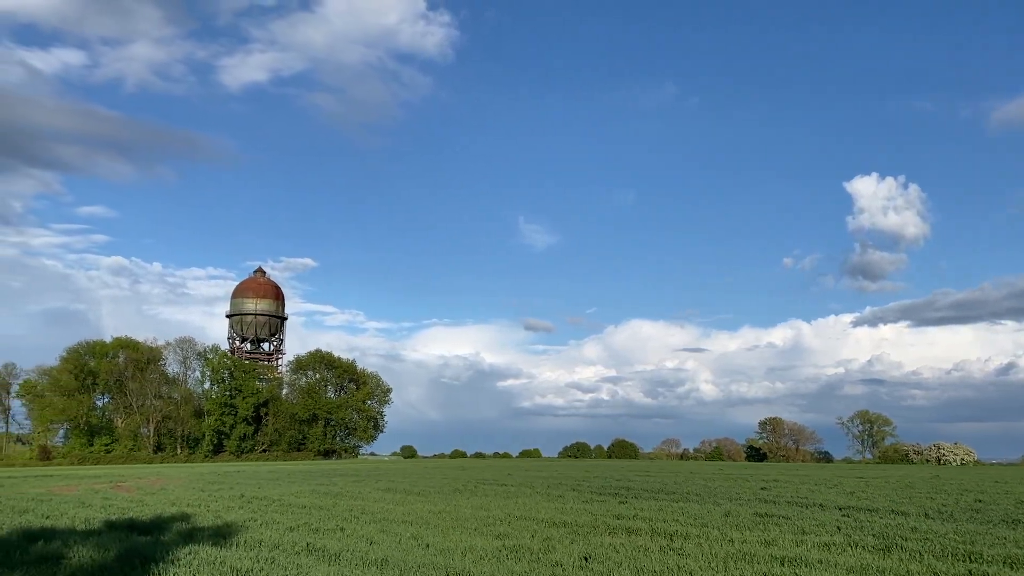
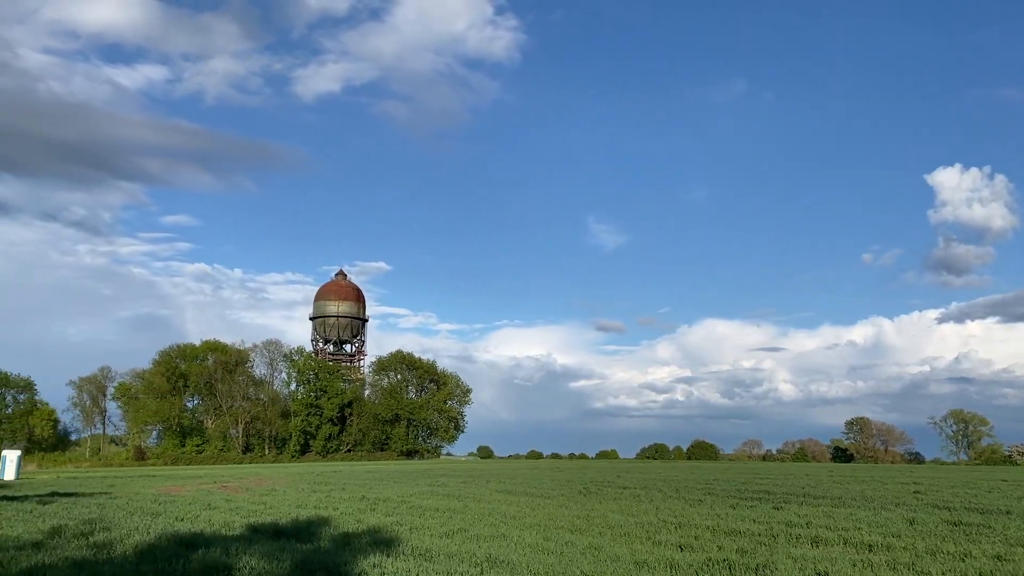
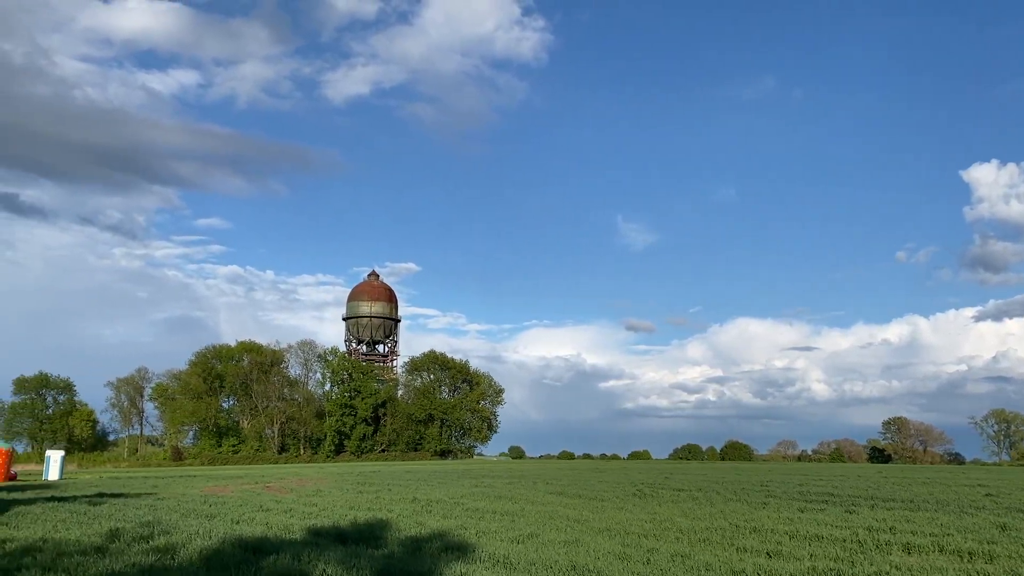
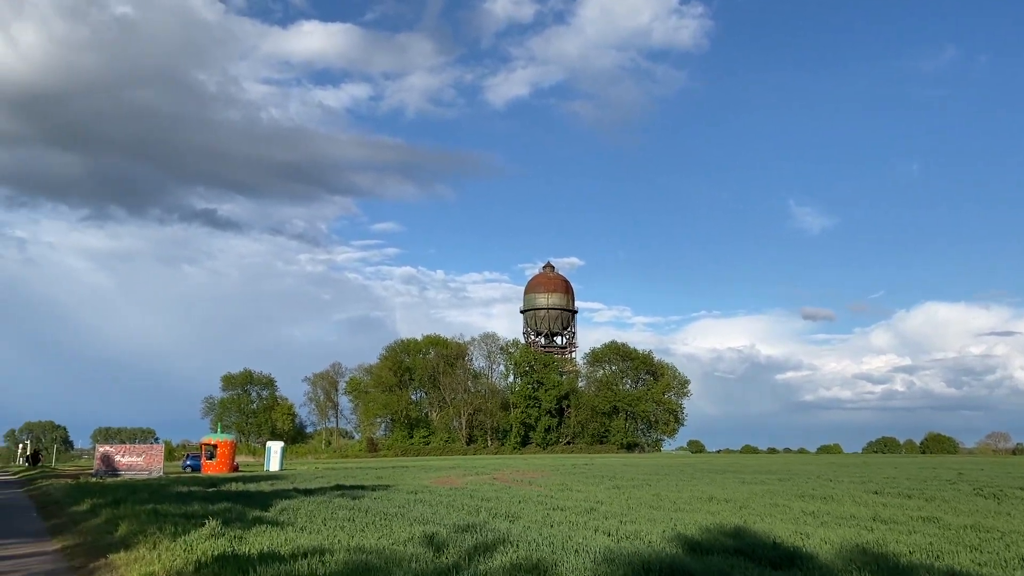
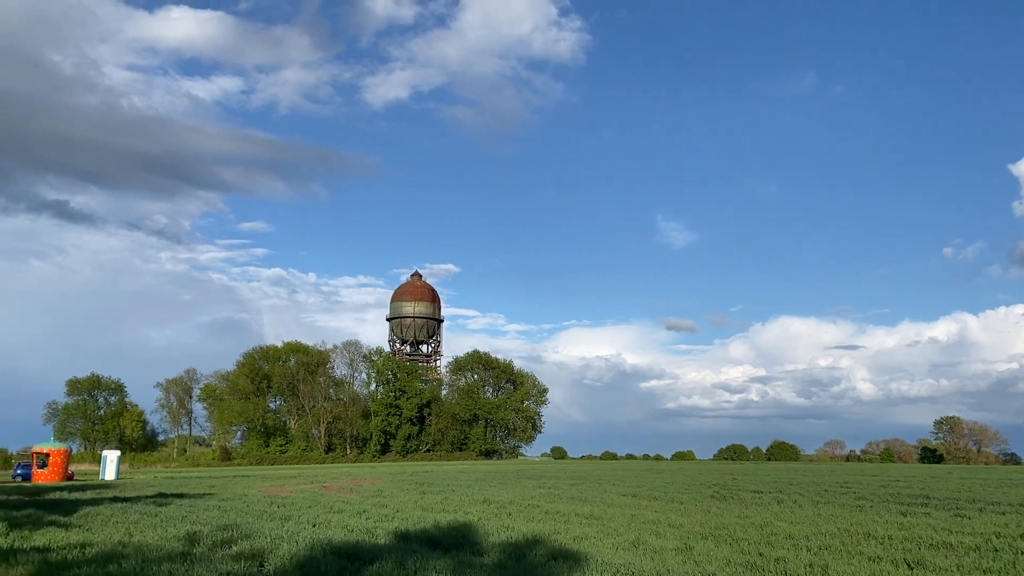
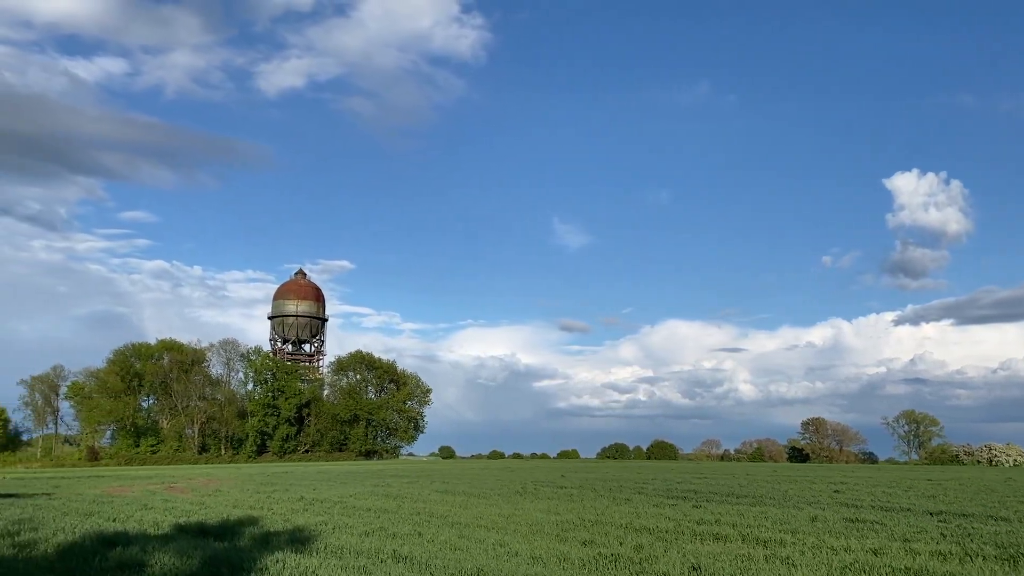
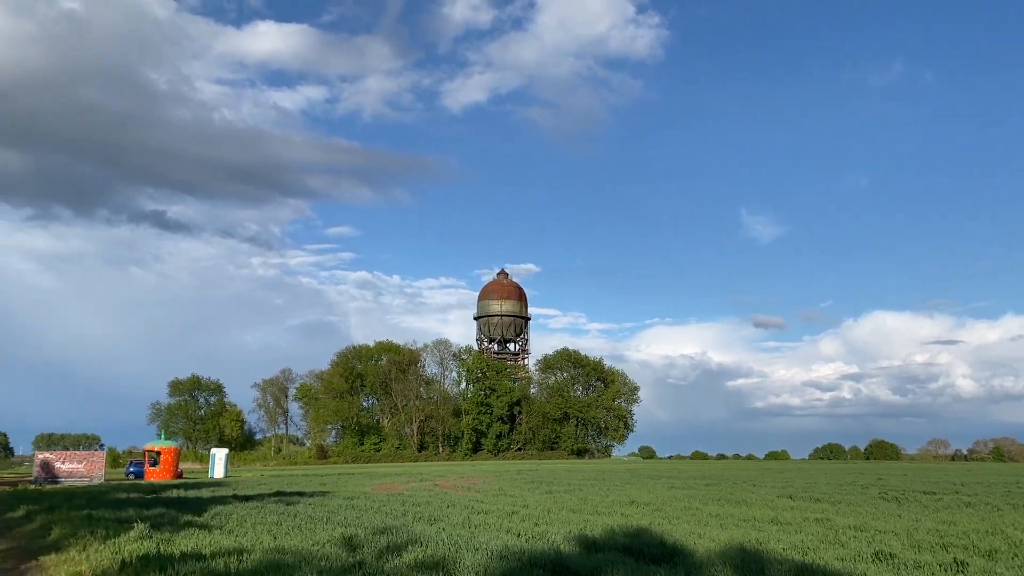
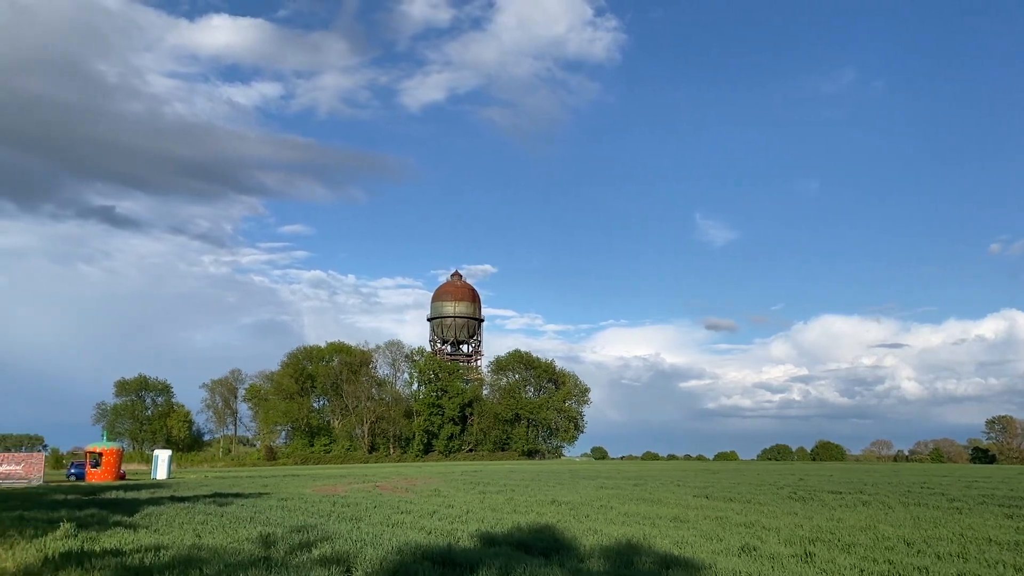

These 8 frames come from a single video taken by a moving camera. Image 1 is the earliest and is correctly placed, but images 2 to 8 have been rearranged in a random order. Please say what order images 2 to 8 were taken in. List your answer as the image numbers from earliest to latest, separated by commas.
6, 2, 3, 5, 8, 7, 4
